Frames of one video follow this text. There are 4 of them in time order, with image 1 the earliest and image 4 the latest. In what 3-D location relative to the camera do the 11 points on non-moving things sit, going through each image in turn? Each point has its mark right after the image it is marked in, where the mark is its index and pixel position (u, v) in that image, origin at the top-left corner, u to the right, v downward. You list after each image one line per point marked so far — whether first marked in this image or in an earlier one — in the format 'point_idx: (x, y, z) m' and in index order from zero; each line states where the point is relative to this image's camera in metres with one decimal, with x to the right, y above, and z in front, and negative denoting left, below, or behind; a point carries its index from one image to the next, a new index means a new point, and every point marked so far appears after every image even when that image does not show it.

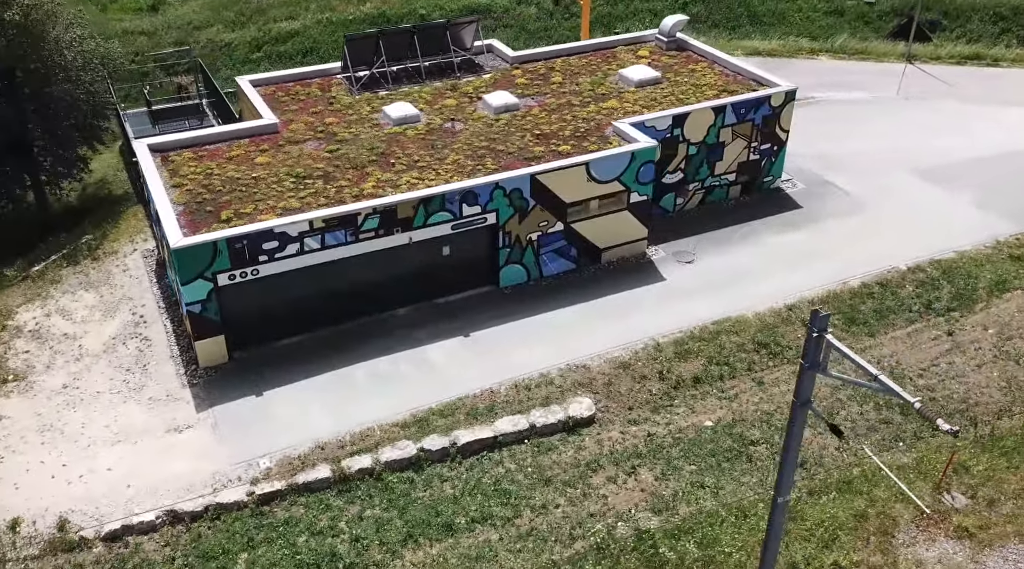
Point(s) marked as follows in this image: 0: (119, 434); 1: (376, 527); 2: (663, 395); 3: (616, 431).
0: (-7.9, -3.0, +17.5) m
1: (-2.5, -4.4, +15.8) m
2: (+3.3, -2.4, +19.0) m
3: (+2.1, -3.1, +18.1) m
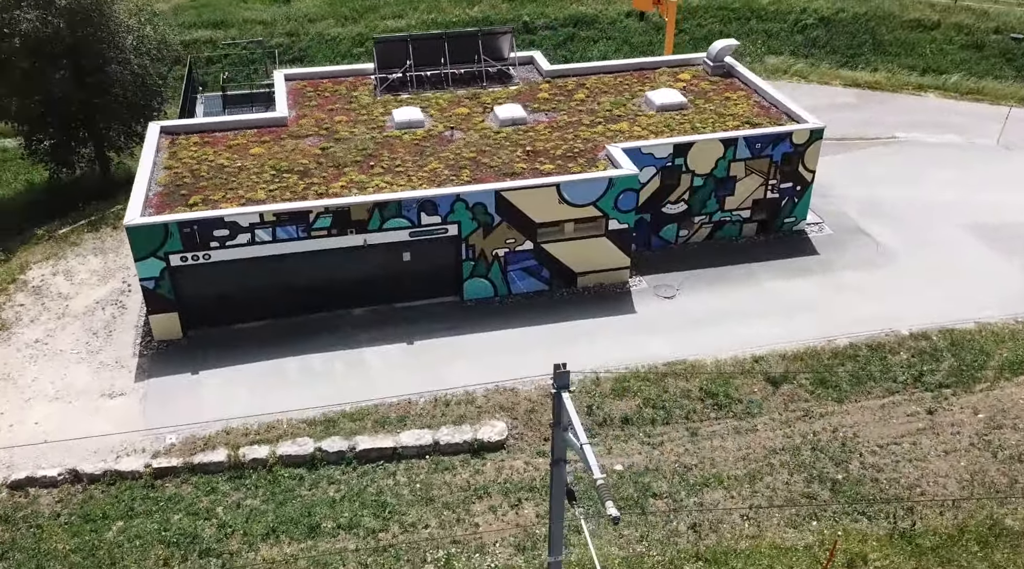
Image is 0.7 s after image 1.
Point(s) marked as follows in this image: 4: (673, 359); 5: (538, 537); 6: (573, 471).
0: (-9.8, -2.3, +18.8) m
1: (-5.0, -4.3, +16.2) m
2: (+1.5, -3.1, +18.3) m
3: (+0.2, -3.6, +17.6) m
4: (+3.6, -1.7, +19.9) m
5: (+0.5, -4.6, +15.8) m
6: (+1.2, -3.7, +17.4) m
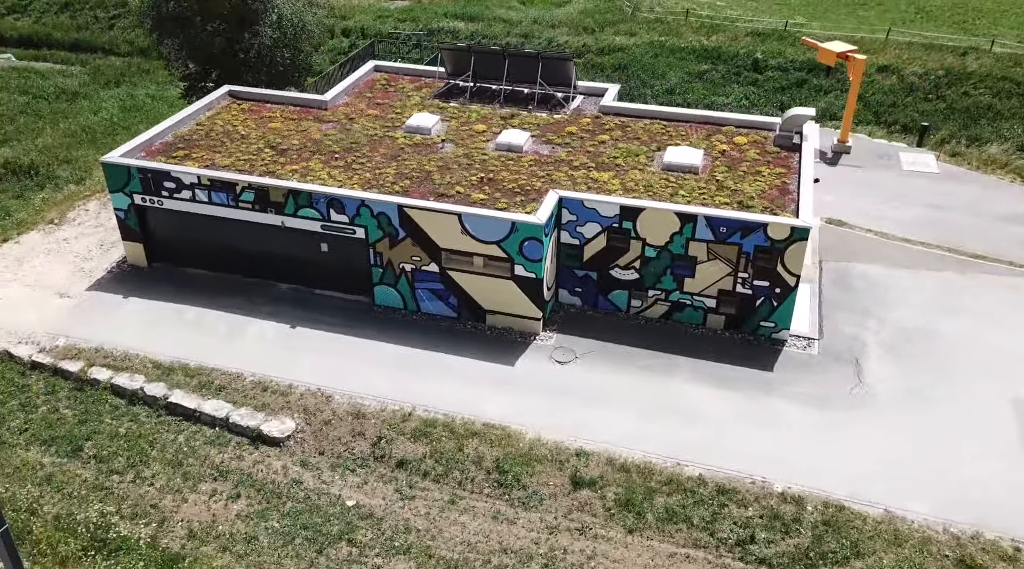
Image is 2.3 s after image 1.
0: (-12.6, +0.1, +23.1) m
1: (-10.0, -3.0, +18.9) m
2: (-3.2, -3.6, +18.0) m
3: (-4.8, -3.7, +18.0) m
4: (-0.3, -2.9, +18.5) m
5: (-5.6, -4.6, +16.2) m
6: (-4.0, -4.1, +17.3) m
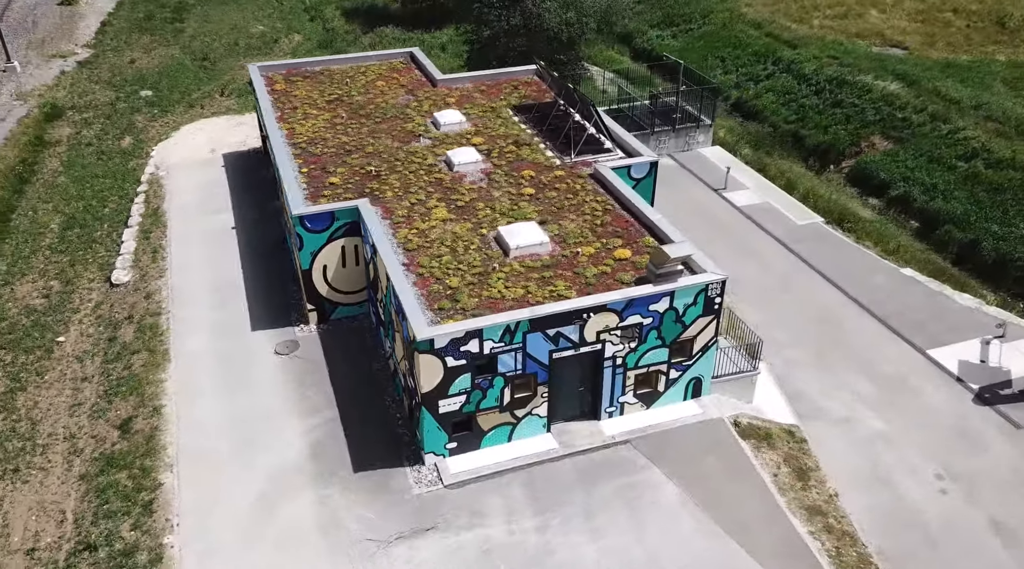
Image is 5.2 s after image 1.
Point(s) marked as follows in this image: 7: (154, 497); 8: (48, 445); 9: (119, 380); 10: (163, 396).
0: (-10.8, +5.3, +31.6) m
1: (-13.5, +2.3, +27.4) m
2: (-10.3, -0.9, +22.1) m
3: (-11.3, -0.3, +23.2) m
4: (-7.9, -1.7, +20.4) m
5: (-13.3, -0.5, +22.7) m
6: (-11.4, -0.9, +22.3) m
7: (-6.7, -4.0, +16.6) m
8: (-9.7, -3.4, +18.3) m
9: (-9.0, -2.2, +19.8) m
10: (-7.6, -2.5, +19.1) m
